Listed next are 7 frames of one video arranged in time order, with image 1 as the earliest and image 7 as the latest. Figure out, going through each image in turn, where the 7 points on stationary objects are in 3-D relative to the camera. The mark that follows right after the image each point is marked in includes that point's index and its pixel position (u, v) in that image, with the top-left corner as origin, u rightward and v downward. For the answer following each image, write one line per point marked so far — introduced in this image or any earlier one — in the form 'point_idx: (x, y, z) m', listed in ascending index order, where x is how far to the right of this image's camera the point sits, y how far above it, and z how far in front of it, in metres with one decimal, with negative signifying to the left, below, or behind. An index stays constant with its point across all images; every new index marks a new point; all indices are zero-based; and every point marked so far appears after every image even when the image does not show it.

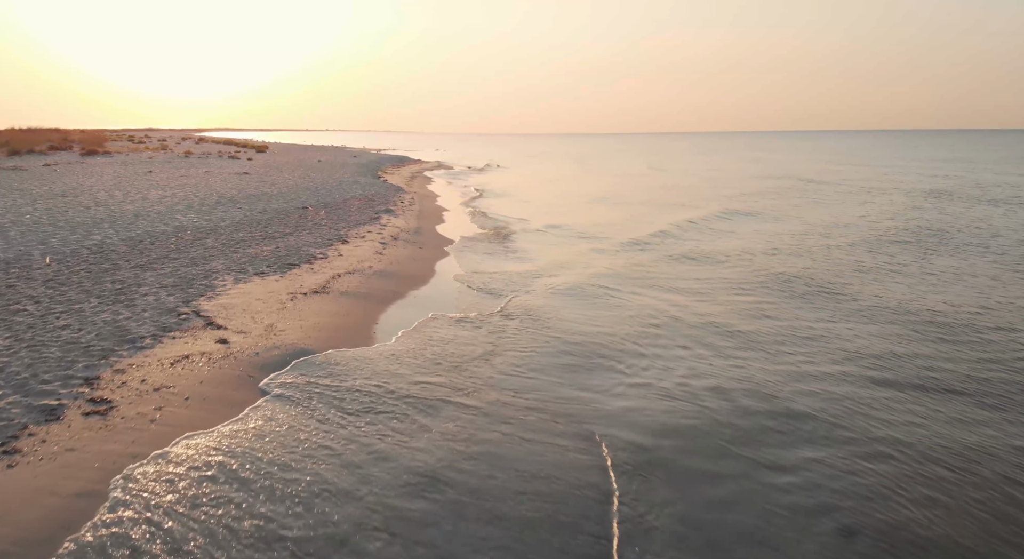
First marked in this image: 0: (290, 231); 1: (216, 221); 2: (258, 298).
0: (-5.9, +1.3, +17.3) m
1: (-8.5, +1.6, +18.6) m
2: (-4.1, -0.3, +10.5) m
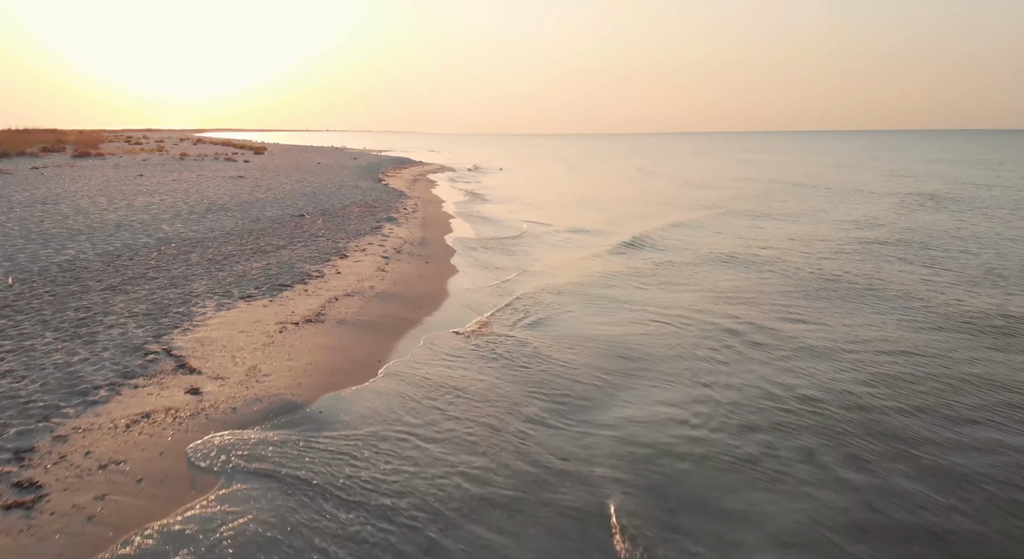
0: (-5.6, +0.9, +15.9) m
1: (-8.2, +1.2, +17.1) m
2: (-3.8, -0.7, +9.1) m
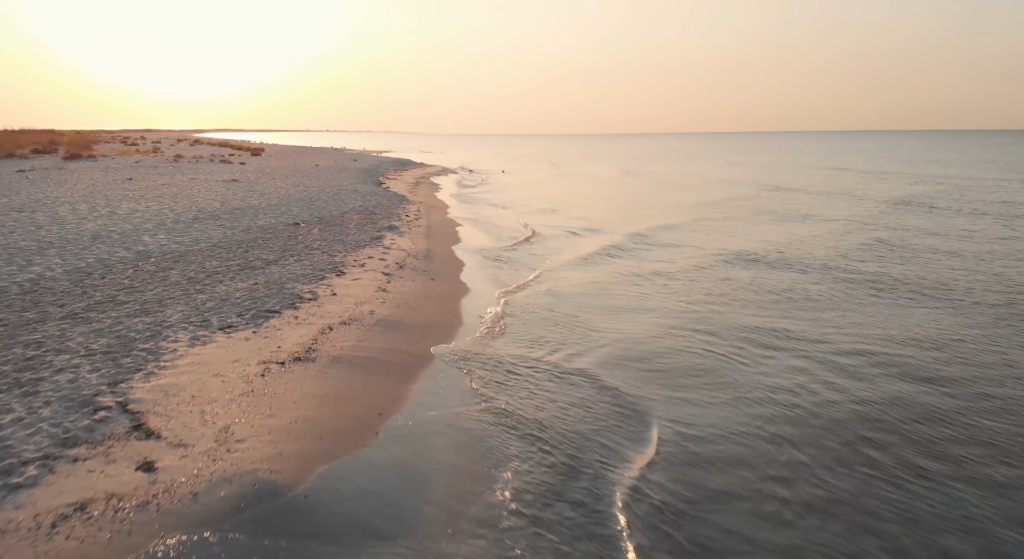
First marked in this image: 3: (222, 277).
0: (-5.3, +0.5, +14.4) m
1: (-7.9, +0.8, +15.7) m
2: (-3.5, -1.1, +7.6) m
3: (-5.6, 0.0, +12.5) m
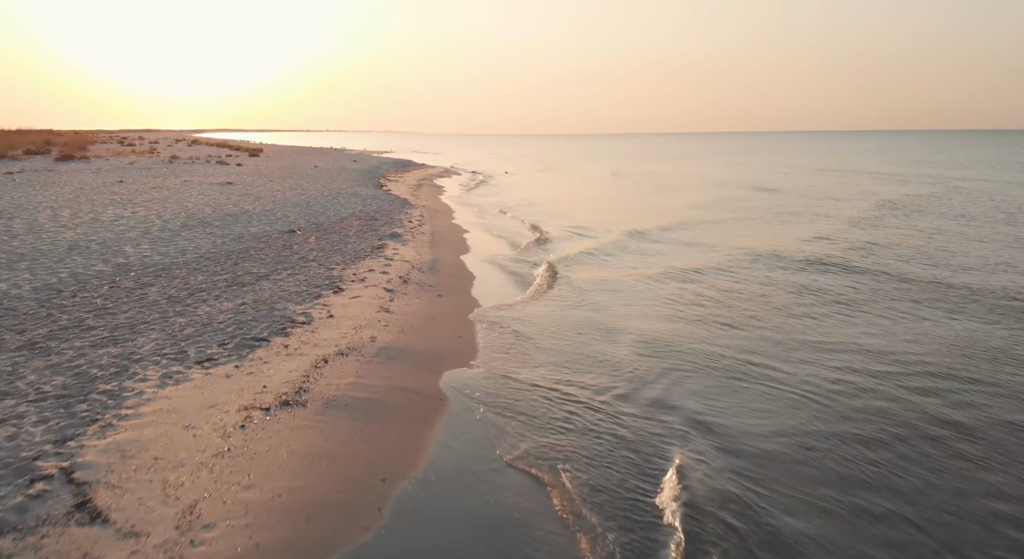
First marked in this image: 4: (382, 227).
0: (-5.0, +0.2, +13.2) m
1: (-7.6, +0.5, +14.4) m
2: (-3.2, -1.4, +6.4) m
3: (-5.3, -0.3, +11.2) m
4: (-4.0, +1.6, +19.6) m
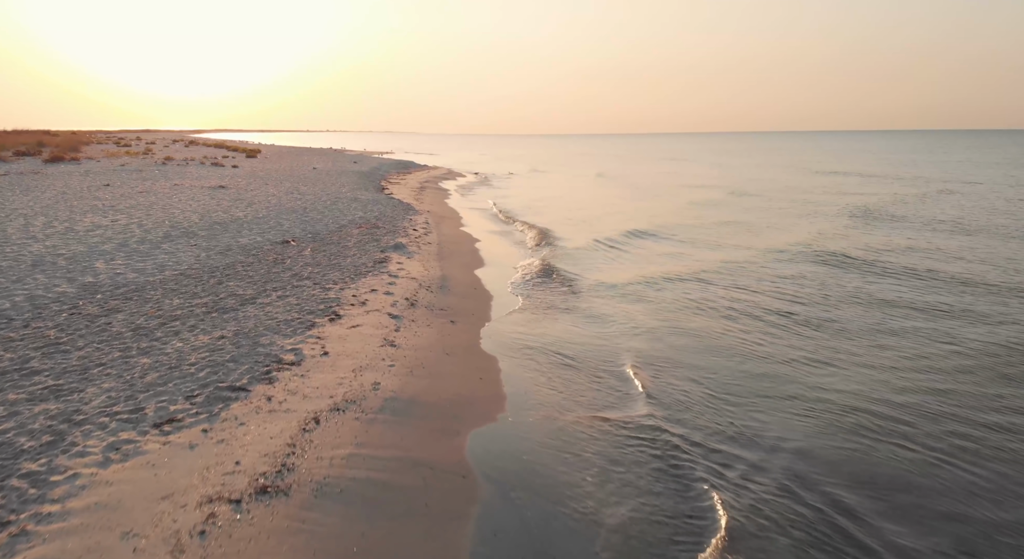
0: (-4.6, -0.2, +11.5) m
1: (-7.2, +0.1, +12.8) m
2: (-2.8, -1.8, +4.7) m
3: (-4.9, -0.7, +9.6) m
4: (-3.6, +1.2, +18.0) m
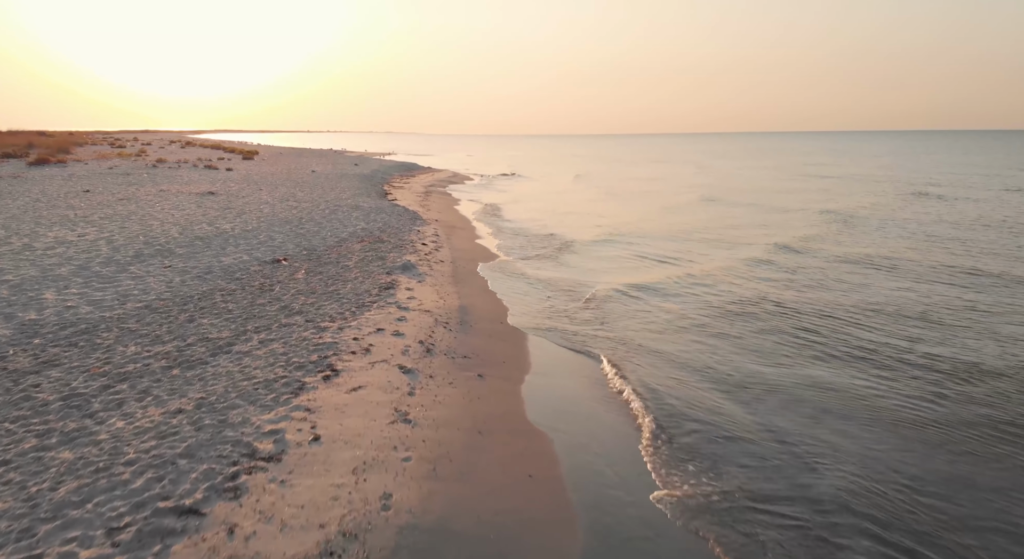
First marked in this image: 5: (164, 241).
0: (-4.0, -0.8, +9.3) m
1: (-6.6, -0.5, +10.5) m
2: (-2.2, -2.4, +2.5) m
3: (-4.4, -1.2, +7.3) m
4: (-3.0, +0.6, +15.7) m
5: (-8.3, +0.9, +15.4) m
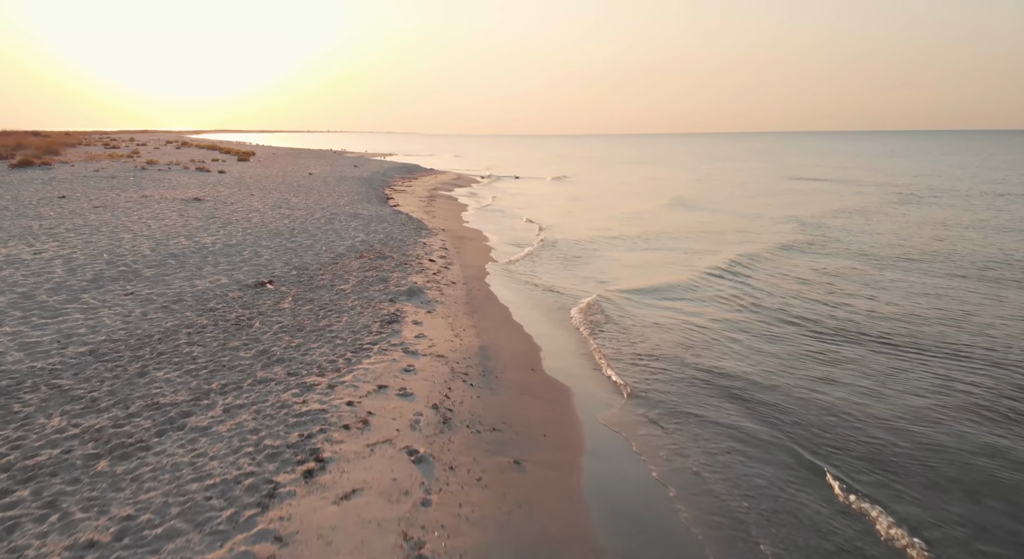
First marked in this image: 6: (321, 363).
0: (-3.6, -1.3, +7.1) m
1: (-6.1, -1.0, +8.4) m
2: (-1.8, -2.9, +0.4) m
3: (-3.9, -1.8, +5.2) m
4: (-2.5, +0.1, +13.6) m
5: (-7.9, +0.4, +13.3) m
6: (-2.4, -1.1, +8.3) m
